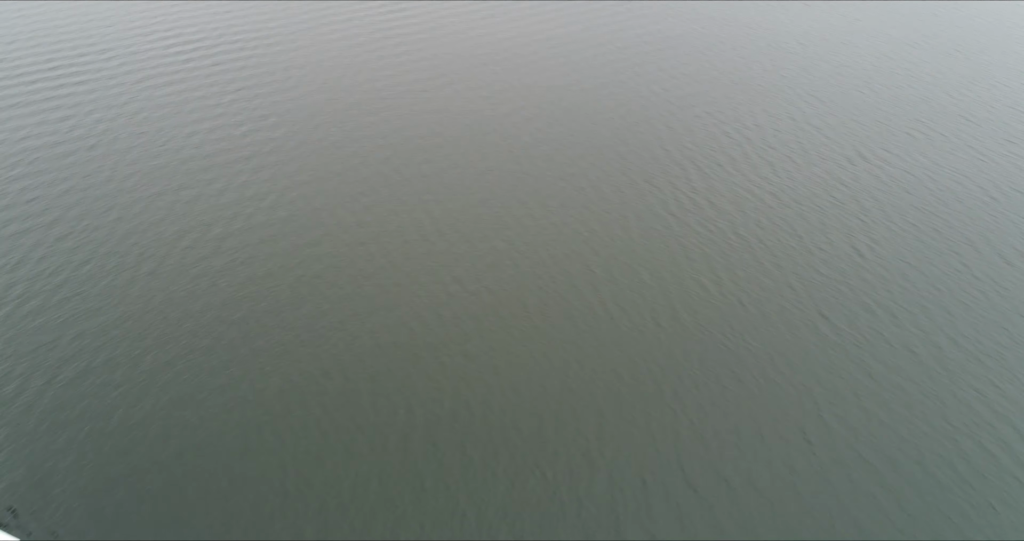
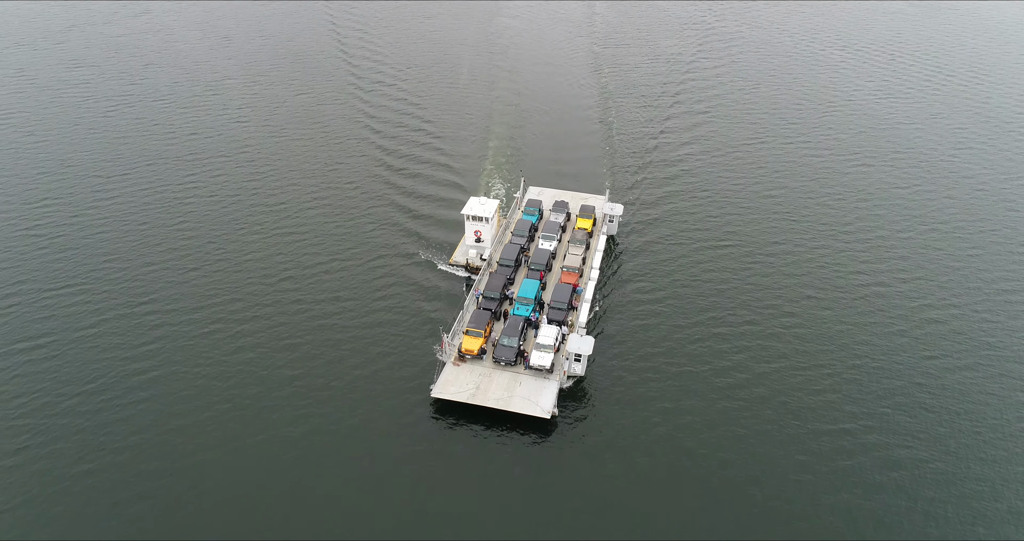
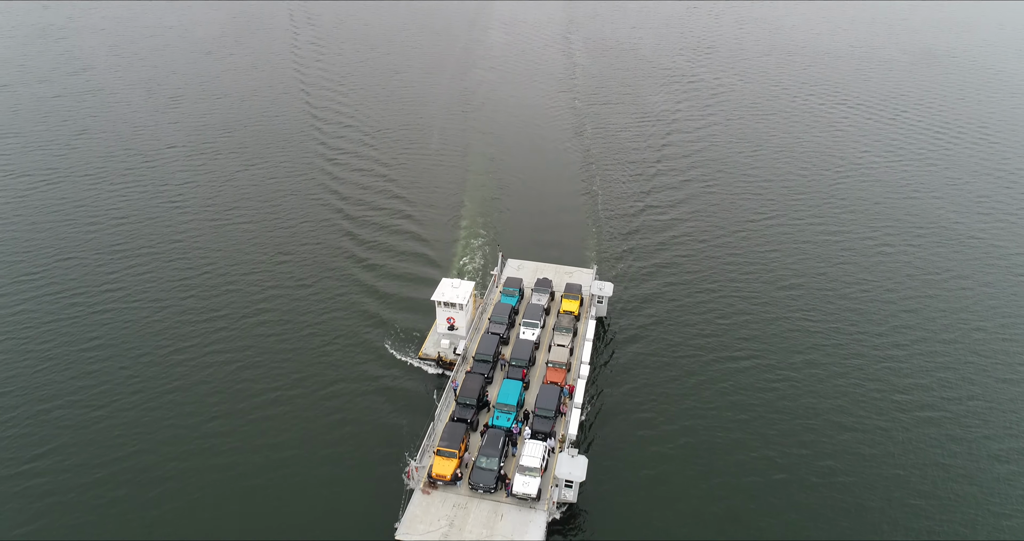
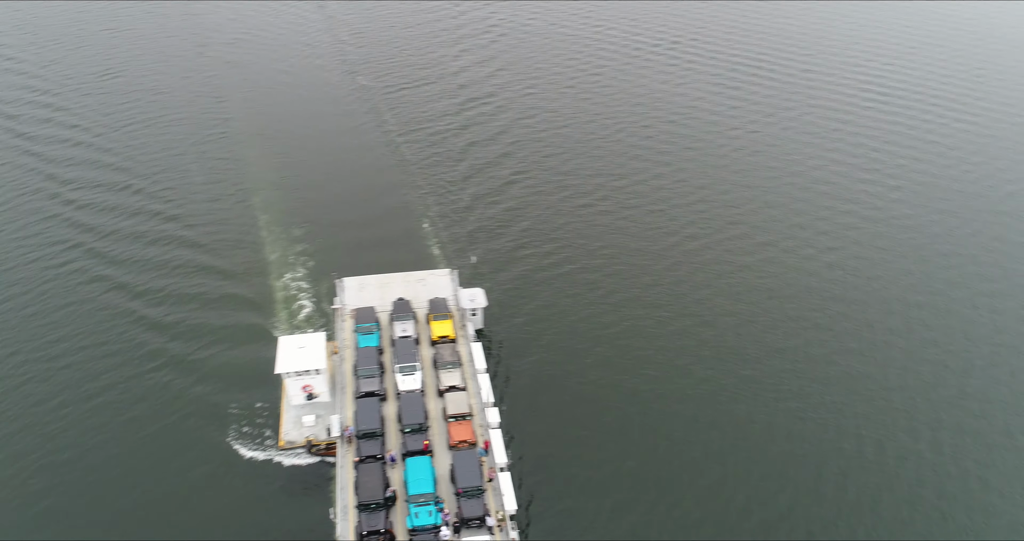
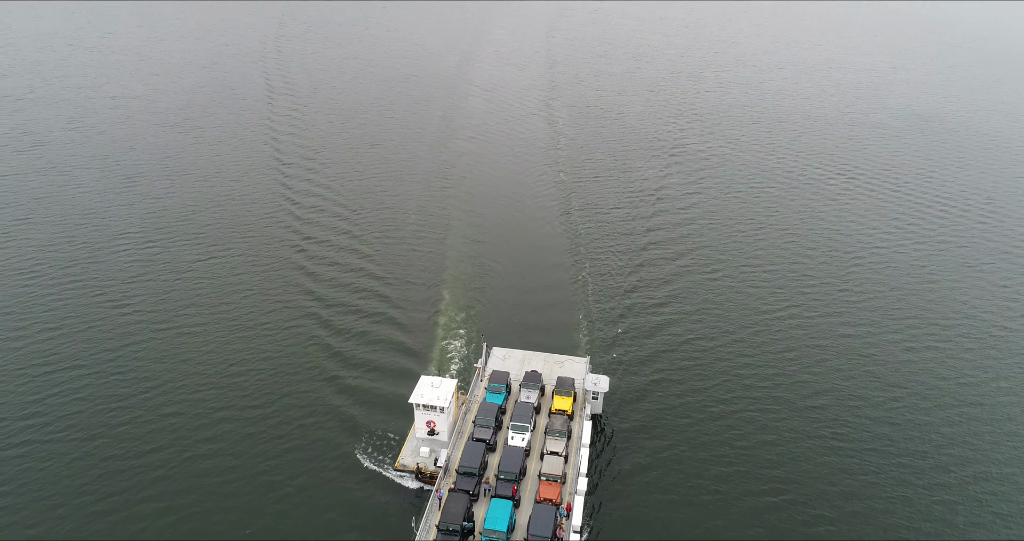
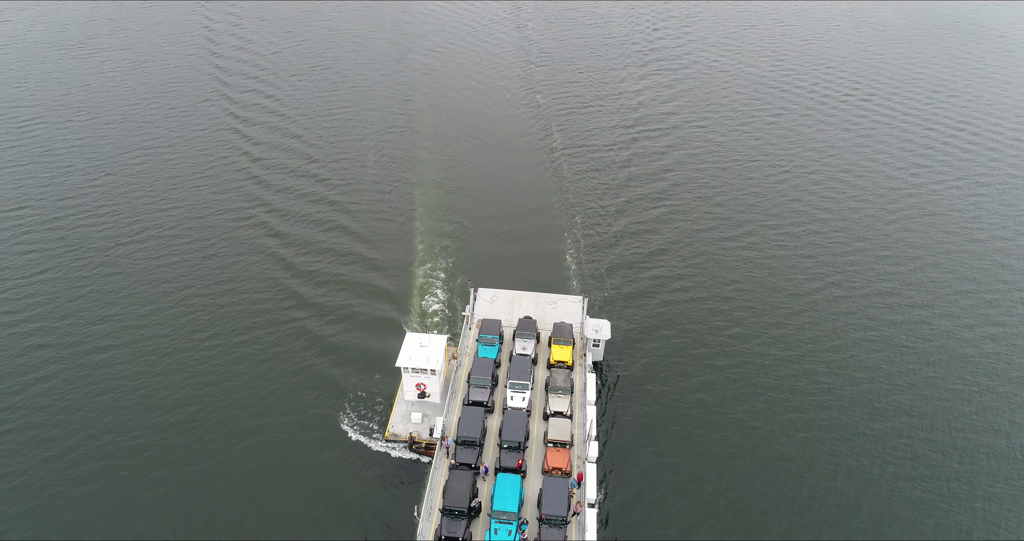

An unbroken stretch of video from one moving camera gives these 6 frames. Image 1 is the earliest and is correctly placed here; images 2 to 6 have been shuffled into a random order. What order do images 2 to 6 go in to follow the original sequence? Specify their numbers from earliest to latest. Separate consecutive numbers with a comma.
4, 6, 5, 3, 2
